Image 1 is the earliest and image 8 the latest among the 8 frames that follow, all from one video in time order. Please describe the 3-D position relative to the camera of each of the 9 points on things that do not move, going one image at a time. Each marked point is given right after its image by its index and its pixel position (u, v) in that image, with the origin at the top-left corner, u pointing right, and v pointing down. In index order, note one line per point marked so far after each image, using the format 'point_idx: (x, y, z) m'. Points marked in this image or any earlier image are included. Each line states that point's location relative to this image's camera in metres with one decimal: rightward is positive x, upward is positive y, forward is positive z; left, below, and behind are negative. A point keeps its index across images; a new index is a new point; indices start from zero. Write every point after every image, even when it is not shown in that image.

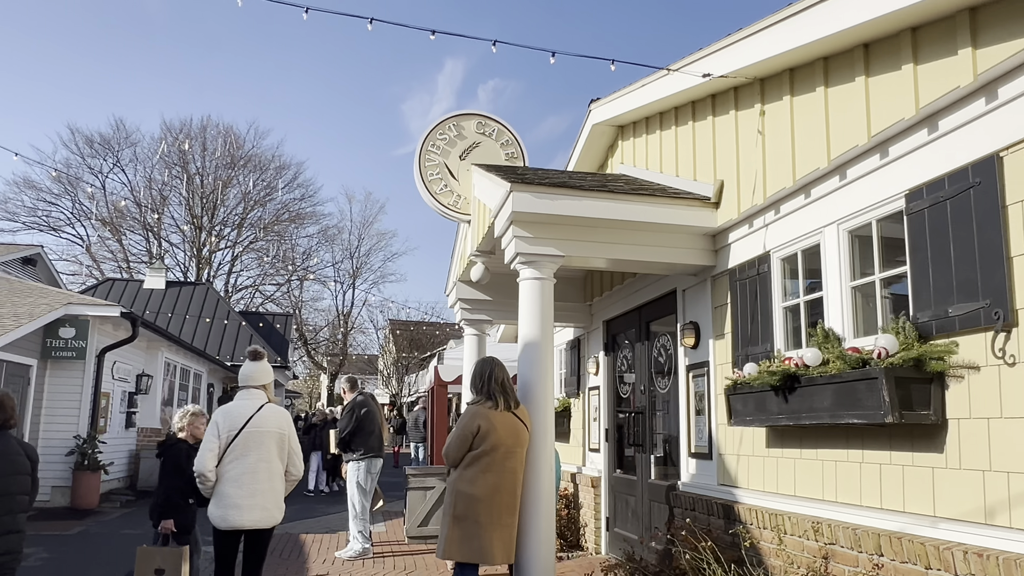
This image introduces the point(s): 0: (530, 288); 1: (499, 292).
0: (+0.1, 0.0, +5.3) m
1: (-0.1, 0.0, +8.2) m
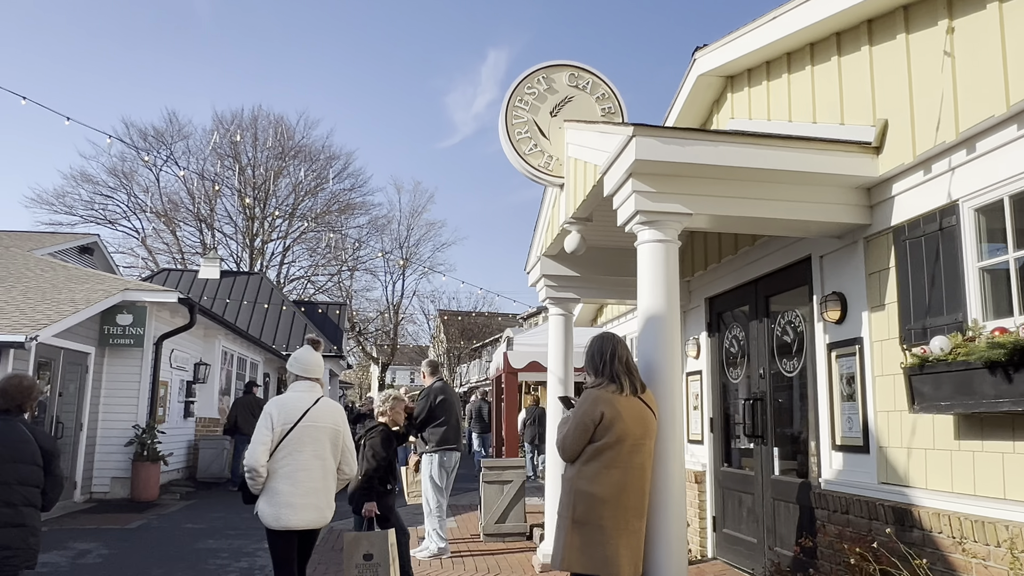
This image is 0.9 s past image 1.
0: (+0.8, +0.2, +4.5) m
1: (+0.7, +0.2, +7.4) m
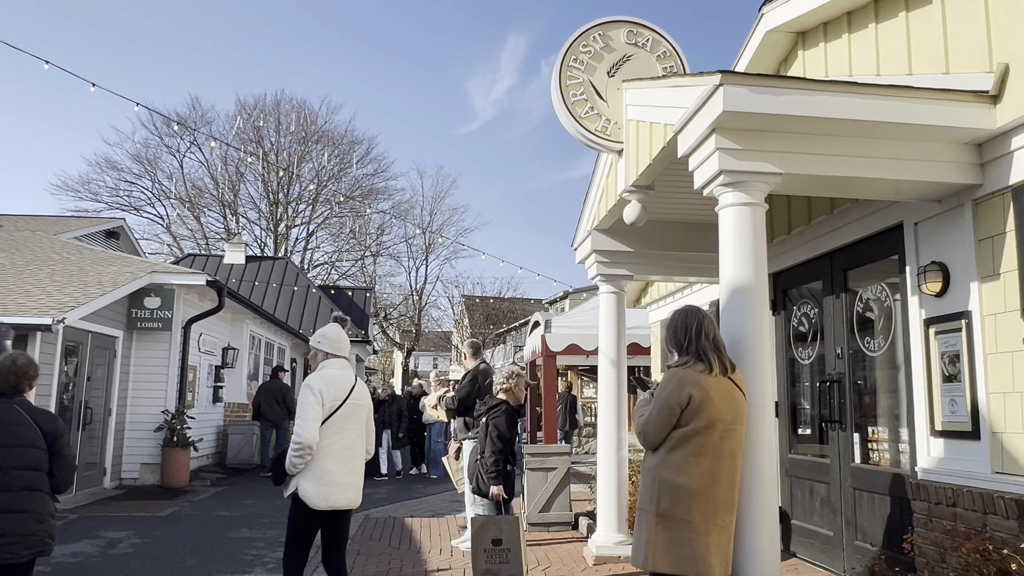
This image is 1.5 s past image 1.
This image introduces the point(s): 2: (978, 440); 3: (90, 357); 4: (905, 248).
0: (+1.1, +0.3, +4.1) m
1: (+1.1, +0.4, +7.0) m
2: (+2.3, -0.7, +4.1) m
3: (-5.6, -0.9, +11.1) m
4: (+2.2, +0.2, +4.7) m
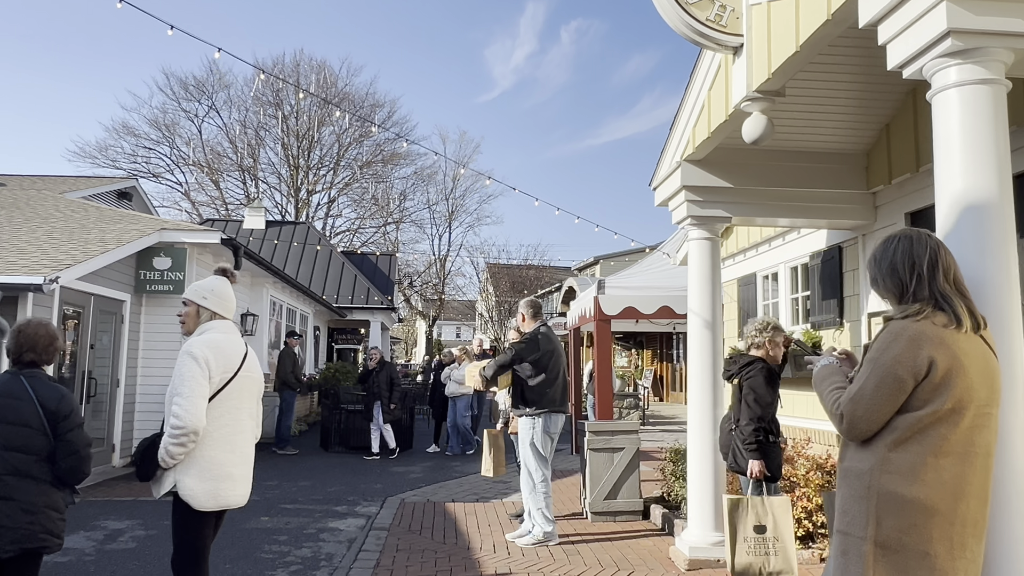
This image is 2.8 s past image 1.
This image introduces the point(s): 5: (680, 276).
0: (+1.5, +0.6, +2.8) m
1: (+1.6, +0.8, +5.7) m
2: (+2.7, -0.5, +2.8) m
3: (-5.0, -0.4, +10.0) m
4: (+2.7, +0.5, +3.4) m
5: (+2.1, +0.2, +10.3) m
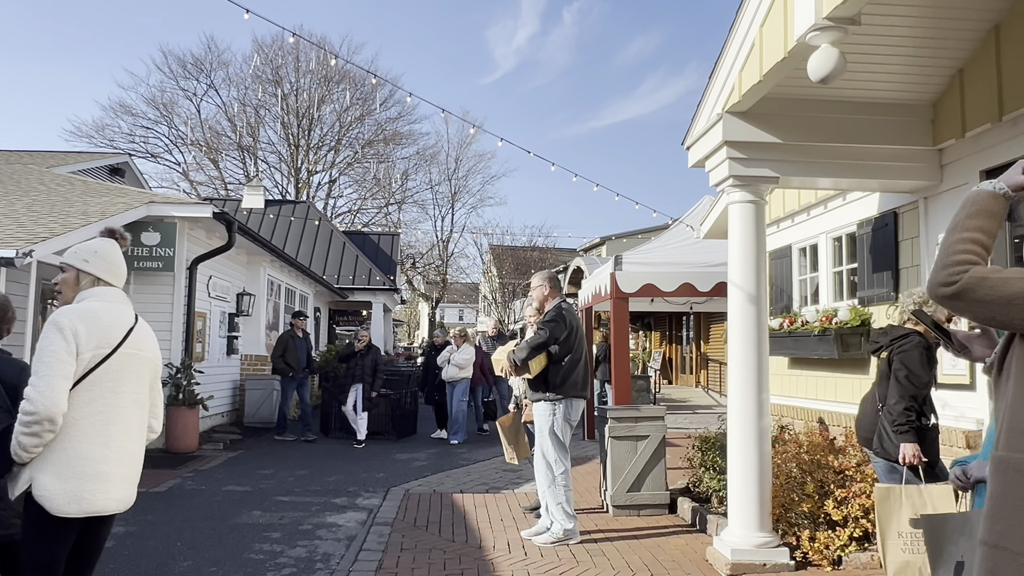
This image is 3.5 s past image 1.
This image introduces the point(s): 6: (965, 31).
0: (+1.6, +0.7, +2.1) m
1: (+1.7, +0.9, +5.0) m
2: (+2.8, -0.3, +2.1) m
3: (-4.9, -0.1, +9.4) m
4: (+2.8, +0.7, +2.8) m
5: (+2.2, +0.4, +9.7) m
6: (+2.4, +1.4, +4.5) m
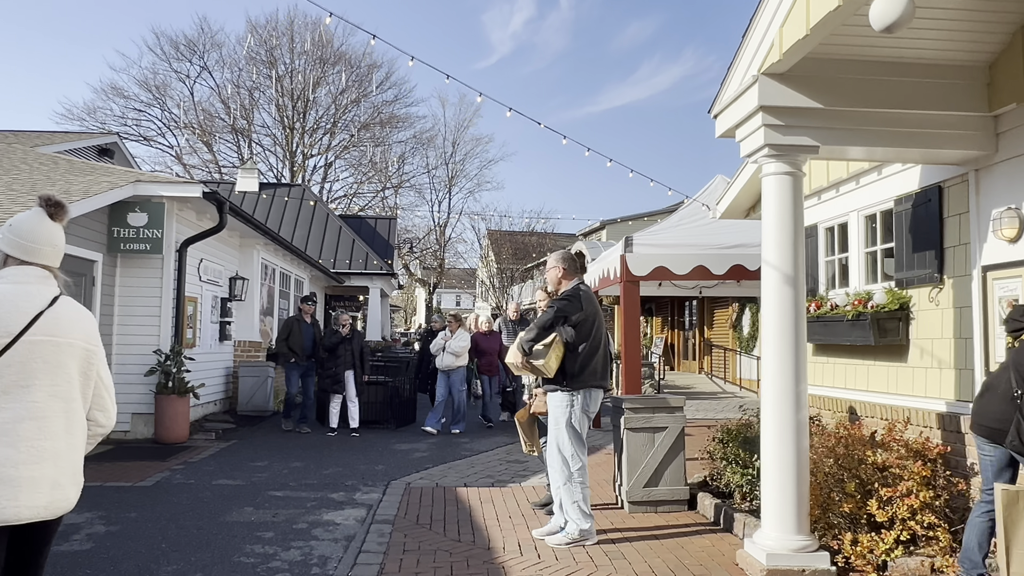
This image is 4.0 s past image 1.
0: (+1.7, +0.8, +1.6) m
1: (+1.8, +1.1, +4.5) m
2: (+2.9, -0.3, +1.7) m
3: (-4.9, 0.0, +8.9) m
4: (+2.9, +0.7, +2.3) m
5: (+2.3, +0.6, +9.2) m
6: (+2.5, +1.5, +4.0) m
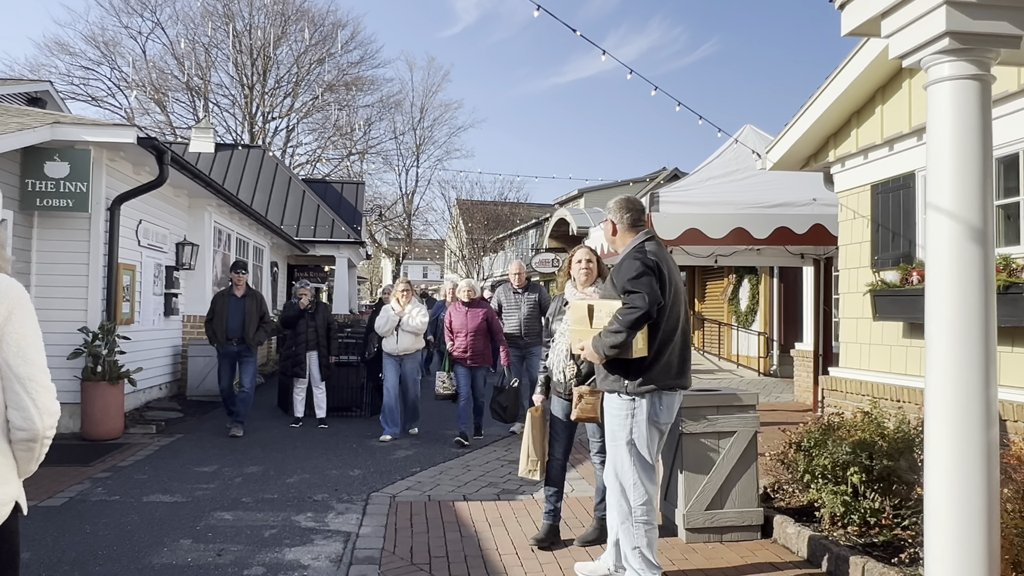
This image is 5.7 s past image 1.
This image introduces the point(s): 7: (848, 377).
0: (+2.0, +0.9, +0.2) m
1: (+2.0, +1.2, +3.0) m
2: (+3.2, -0.2, +0.3) m
3: (-4.8, +0.4, +7.1) m
4: (+3.2, +0.8, +0.9) m
5: (+2.3, +0.9, +7.8) m
6: (+2.8, +1.6, +2.5) m
7: (+2.5, -0.7, +6.1) m
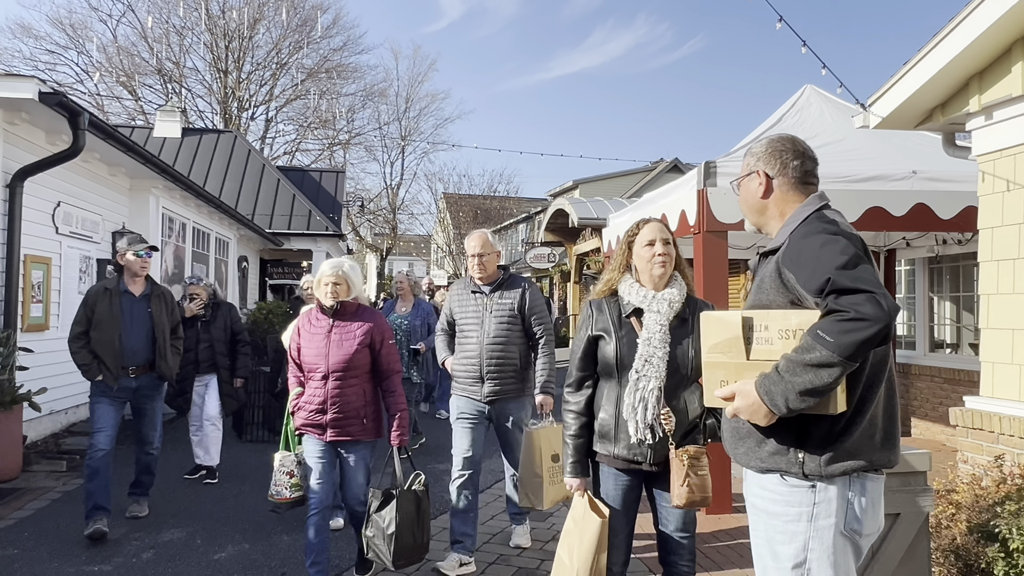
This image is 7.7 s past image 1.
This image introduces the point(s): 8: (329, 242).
0: (+2.2, +0.8, -1.6) m
1: (+2.1, +1.2, +1.3) m
2: (+3.4, -0.2, -1.4) m
3: (-4.7, +0.4, +5.3) m
4: (+3.4, +0.8, -0.9) m
5: (+2.4, +0.9, +6.0) m
6: (+2.9, +1.6, +0.8) m
7: (+2.6, -0.7, +4.3) m
8: (-4.2, +1.1, +18.8) m
